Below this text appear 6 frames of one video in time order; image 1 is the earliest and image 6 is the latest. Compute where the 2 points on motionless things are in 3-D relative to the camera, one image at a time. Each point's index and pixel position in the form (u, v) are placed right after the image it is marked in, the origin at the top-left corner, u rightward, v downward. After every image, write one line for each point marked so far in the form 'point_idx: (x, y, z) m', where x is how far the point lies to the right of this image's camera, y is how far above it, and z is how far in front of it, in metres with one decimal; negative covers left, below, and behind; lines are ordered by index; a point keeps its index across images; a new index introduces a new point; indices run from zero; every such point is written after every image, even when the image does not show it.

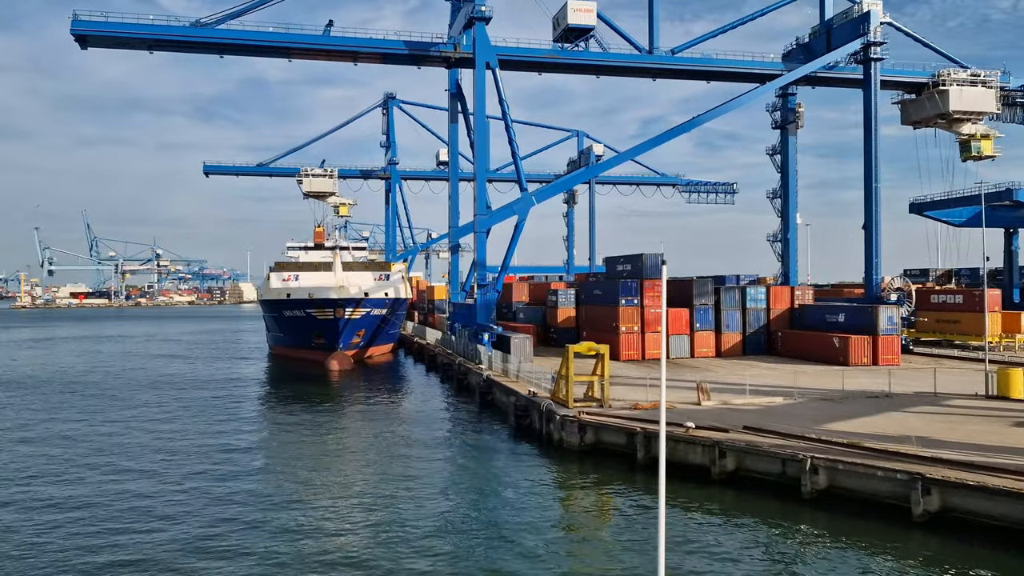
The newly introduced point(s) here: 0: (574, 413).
0: (+1.3, -2.6, +15.6) m
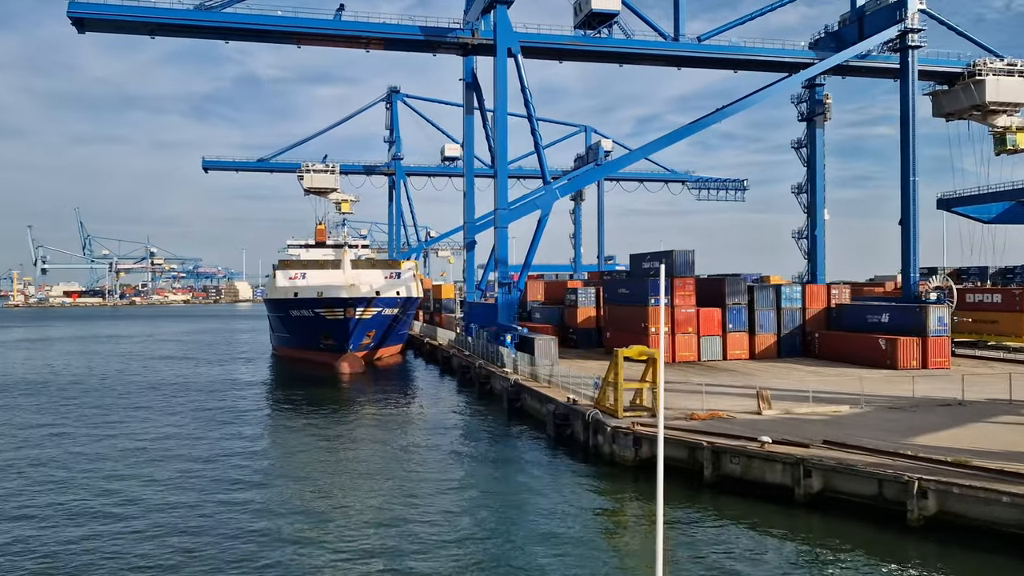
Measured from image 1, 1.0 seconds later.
0: (+2.1, -2.5, +14.2) m
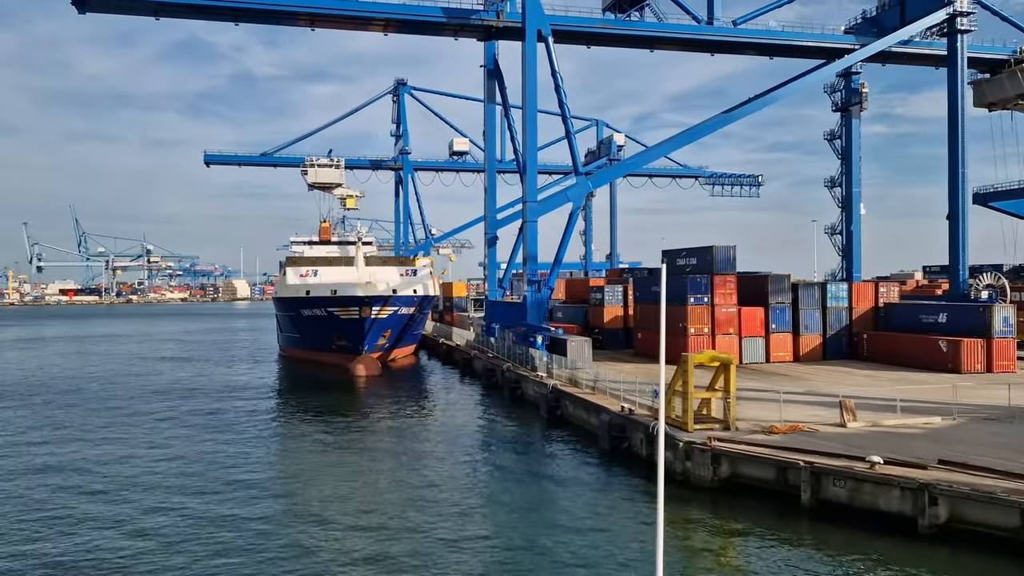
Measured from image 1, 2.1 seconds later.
0: (+3.1, -2.5, +12.6) m
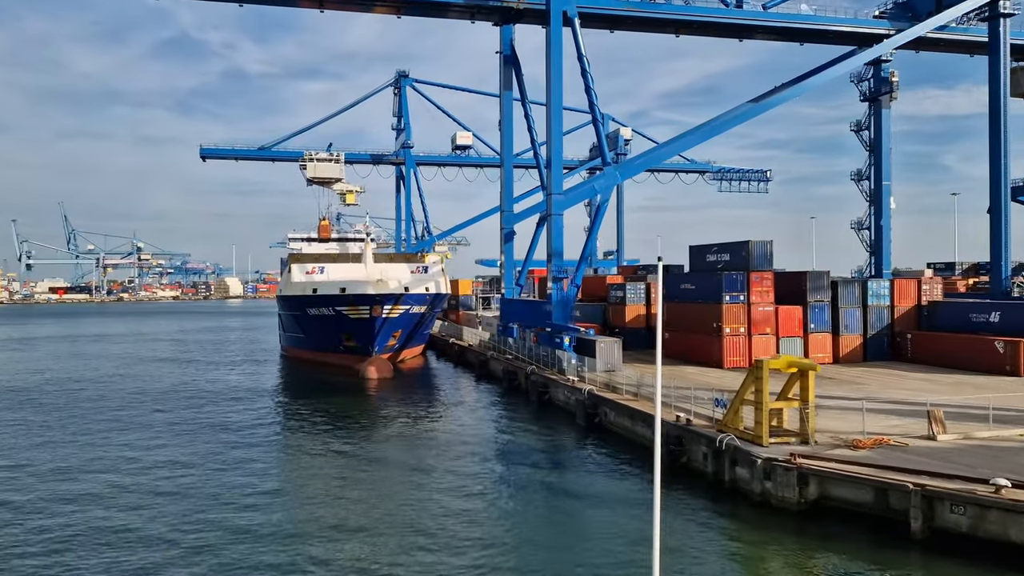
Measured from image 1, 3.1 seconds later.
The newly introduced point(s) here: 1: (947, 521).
0: (+3.9, -2.4, +11.2) m
1: (+5.3, -2.8, +9.4) m
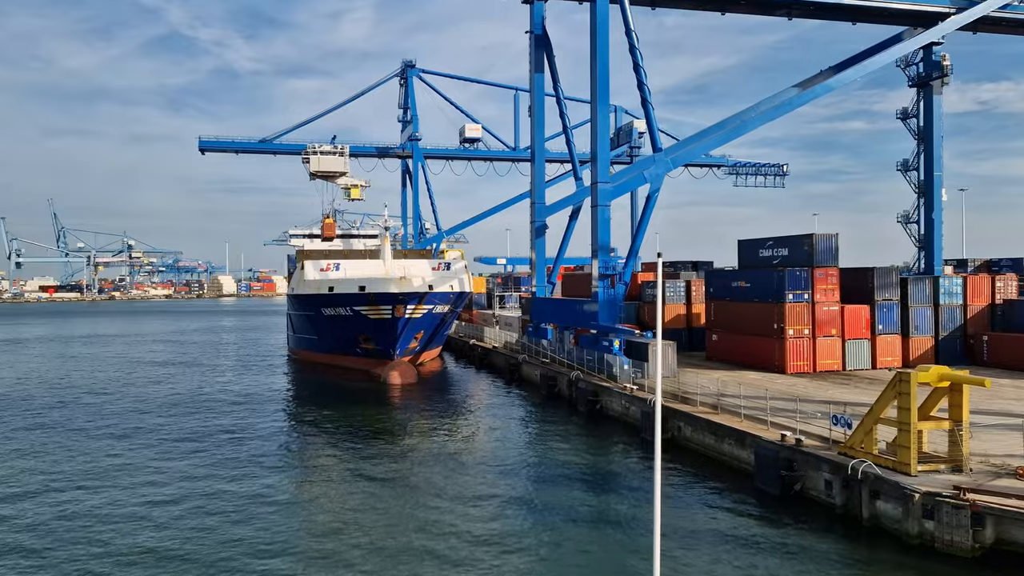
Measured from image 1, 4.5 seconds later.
0: (+5.2, -2.4, +9.3) m
1: (+6.6, -2.8, +7.4) m
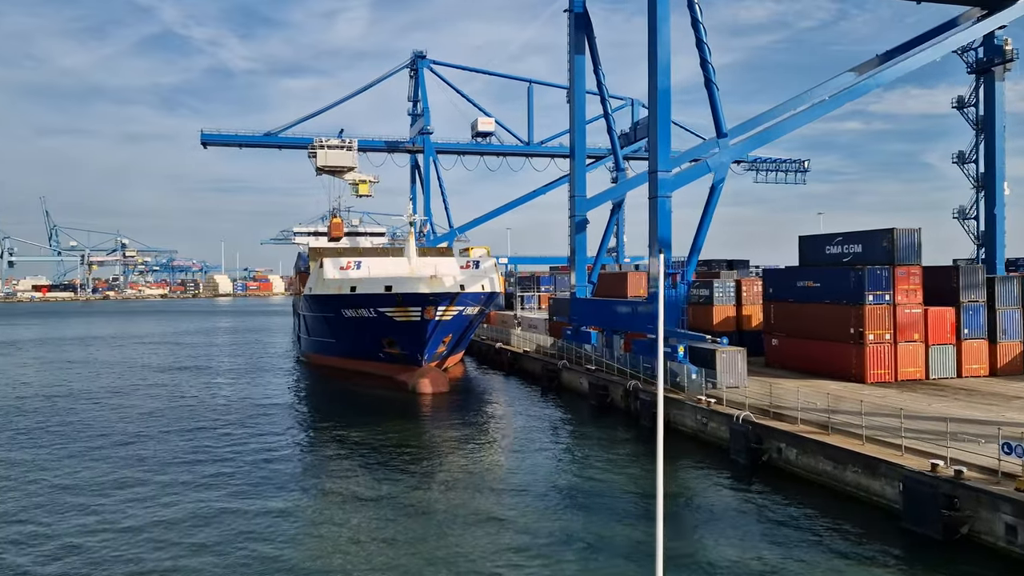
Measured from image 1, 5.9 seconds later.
0: (+6.5, -2.4, +7.3) m
1: (+7.9, -2.8, +5.5) m
